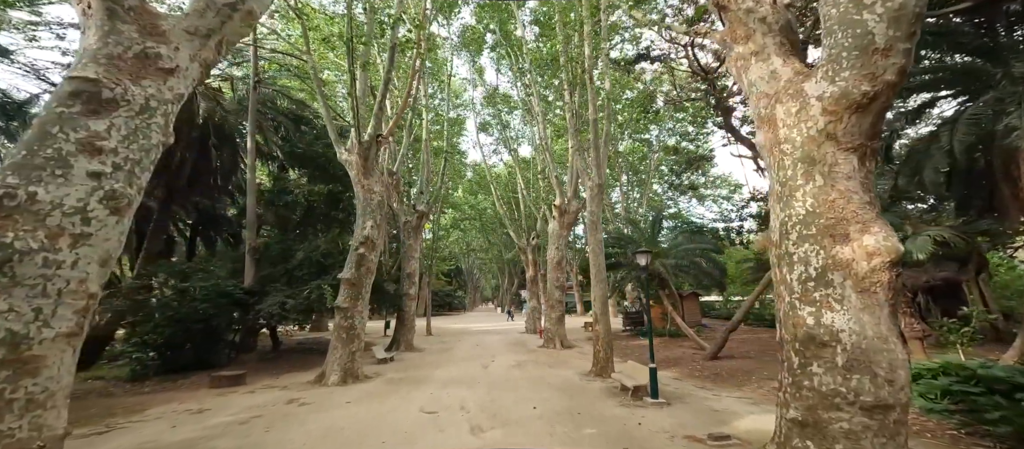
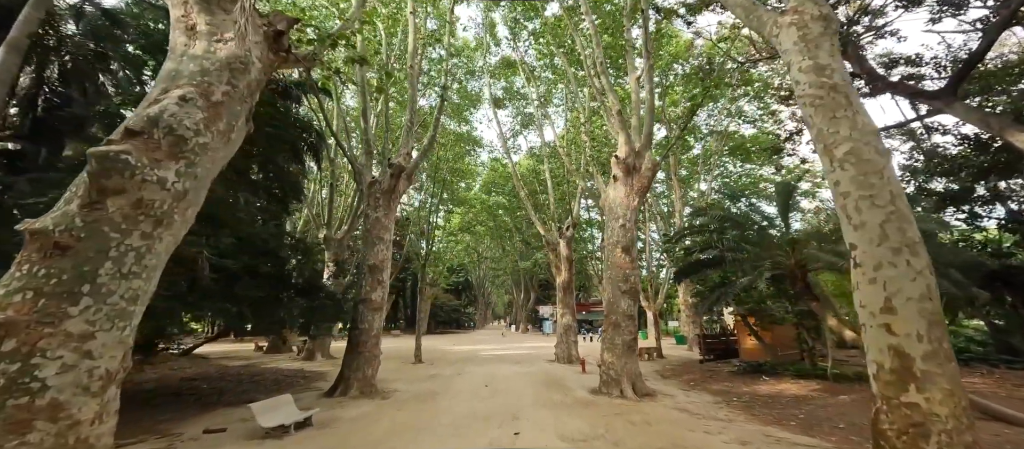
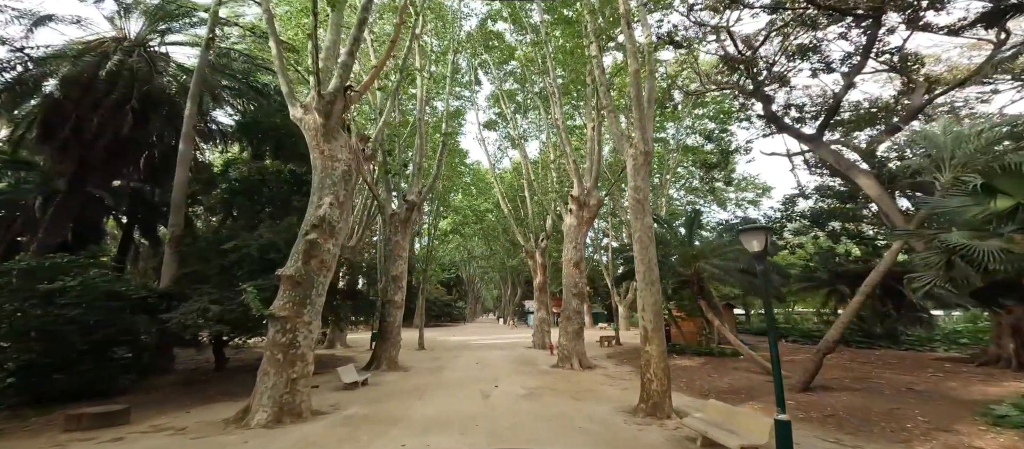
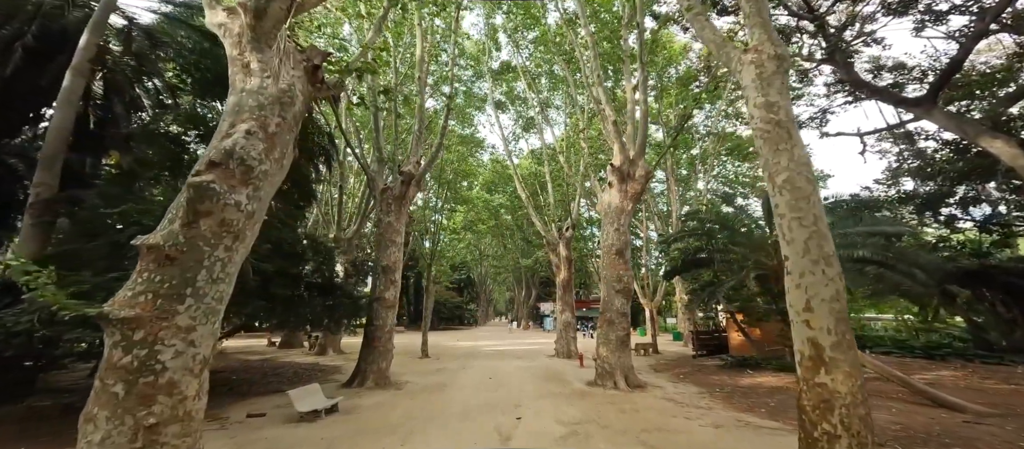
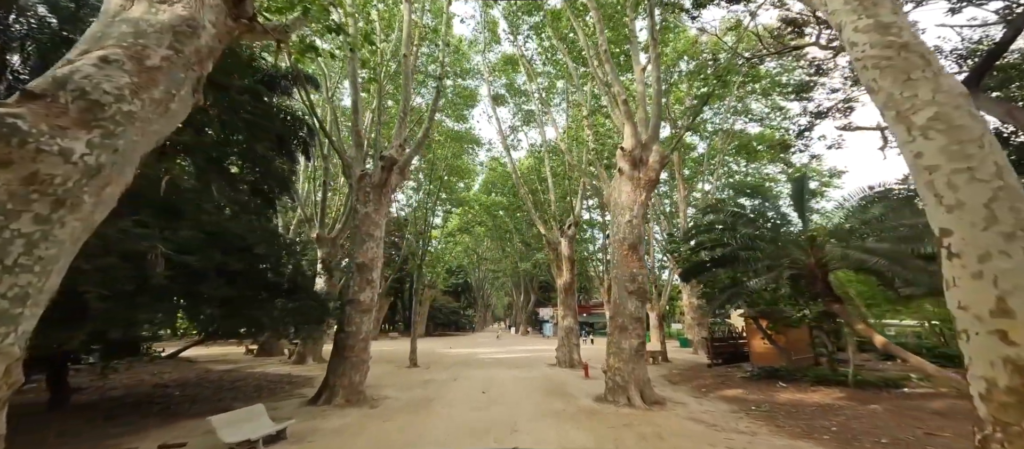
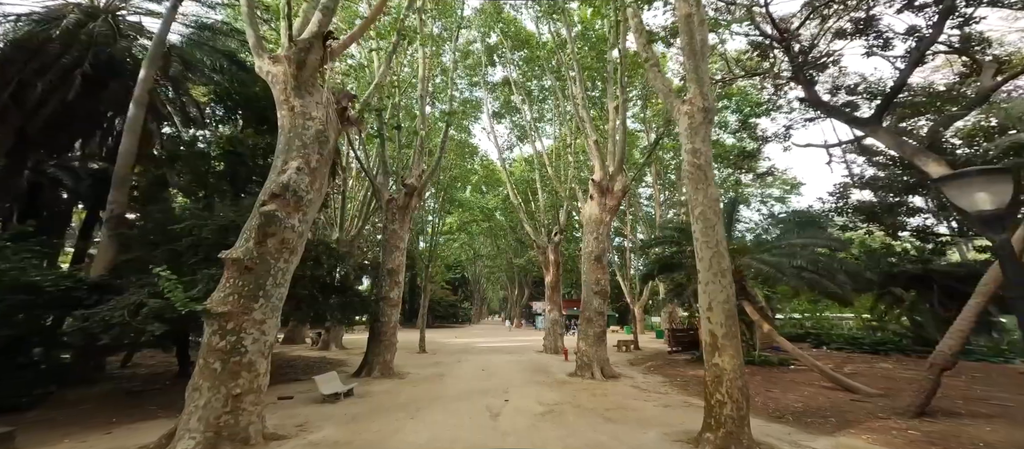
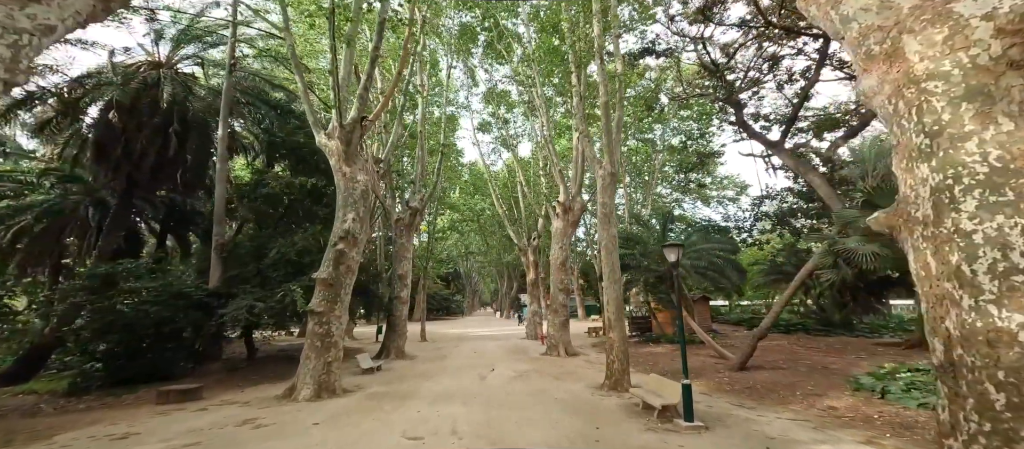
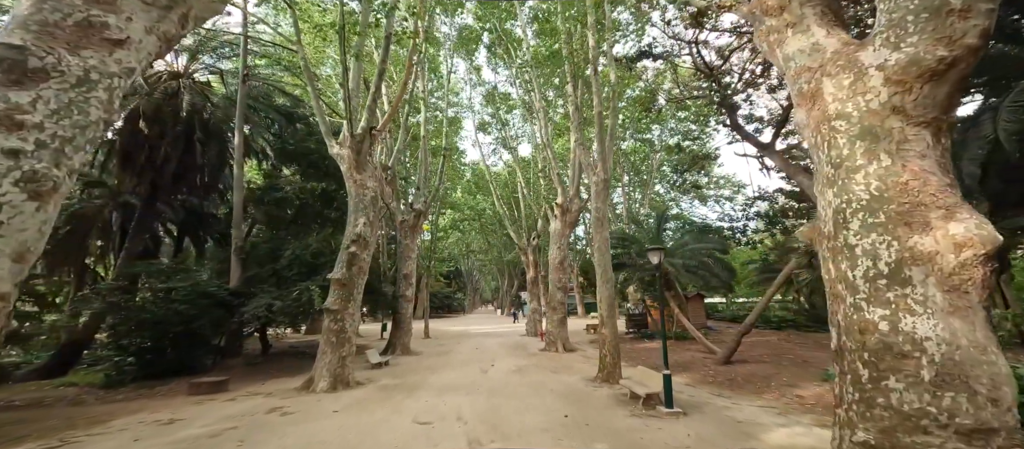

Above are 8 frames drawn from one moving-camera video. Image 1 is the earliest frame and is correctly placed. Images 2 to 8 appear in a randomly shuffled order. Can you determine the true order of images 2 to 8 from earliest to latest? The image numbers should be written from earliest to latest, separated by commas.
8, 7, 3, 6, 4, 2, 5
